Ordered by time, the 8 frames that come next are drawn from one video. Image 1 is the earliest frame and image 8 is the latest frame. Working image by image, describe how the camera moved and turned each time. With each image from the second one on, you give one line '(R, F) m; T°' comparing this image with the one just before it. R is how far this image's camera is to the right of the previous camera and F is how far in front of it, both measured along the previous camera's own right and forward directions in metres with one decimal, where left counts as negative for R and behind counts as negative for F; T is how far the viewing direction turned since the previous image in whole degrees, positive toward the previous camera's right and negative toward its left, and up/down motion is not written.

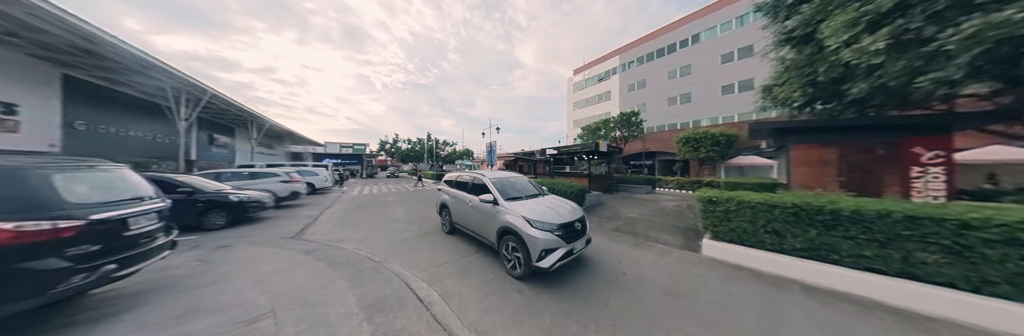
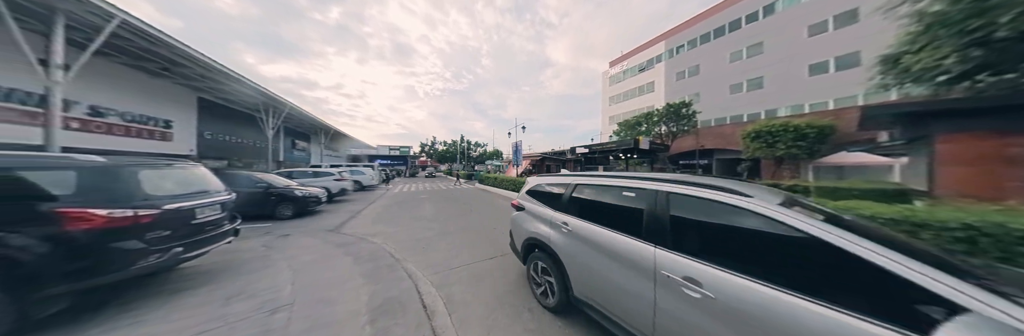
(+0.2, +0.4) m; -9°
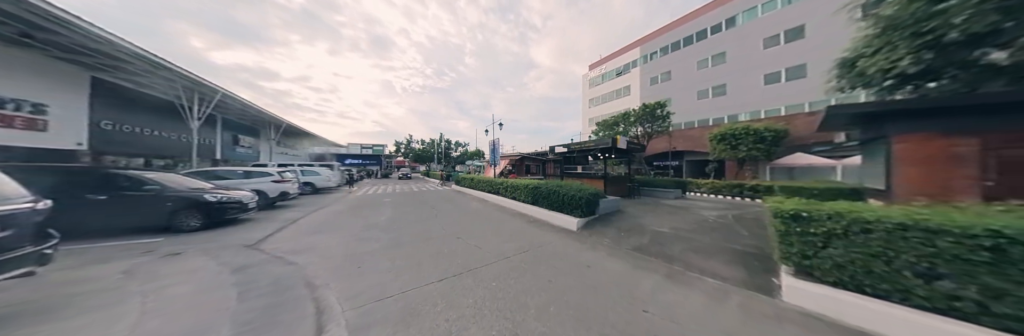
(+0.6, +0.8) m; +5°
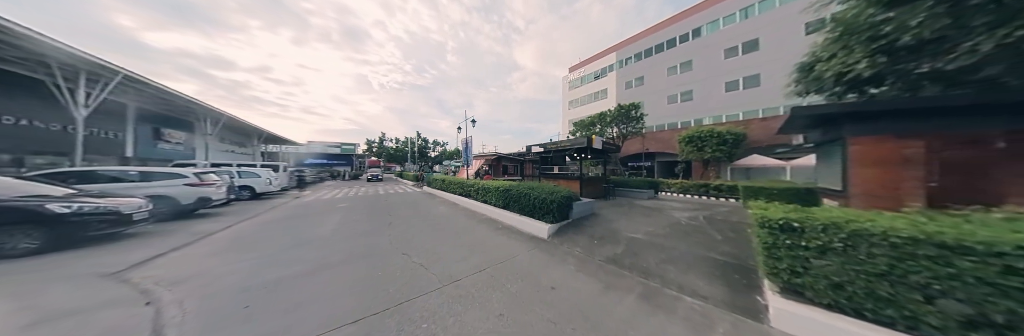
(+0.6, +0.8) m; +5°
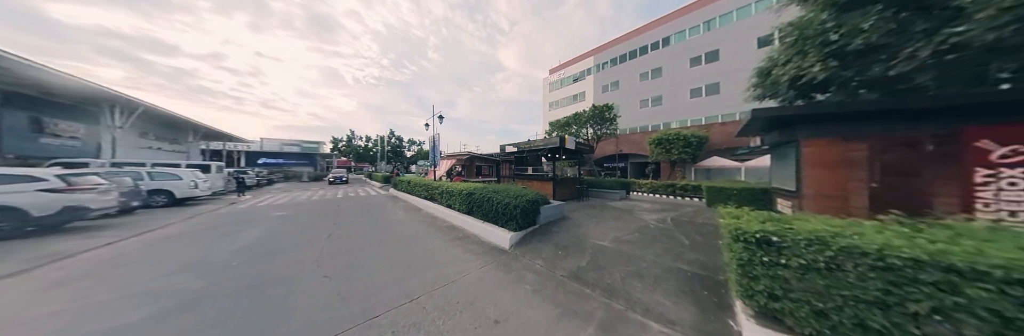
(+0.7, +0.6) m; +5°
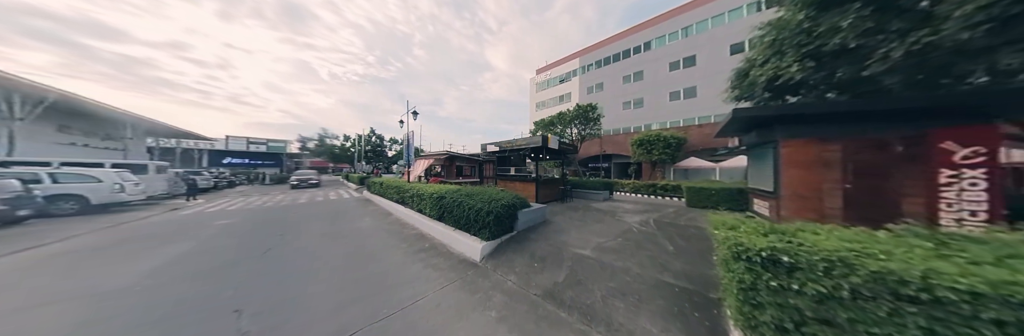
(+0.4, +0.5) m; +4°
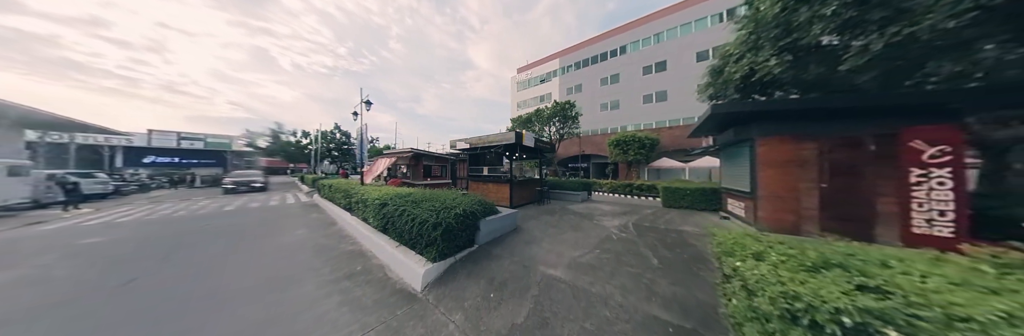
(+0.5, +0.8) m; +6°
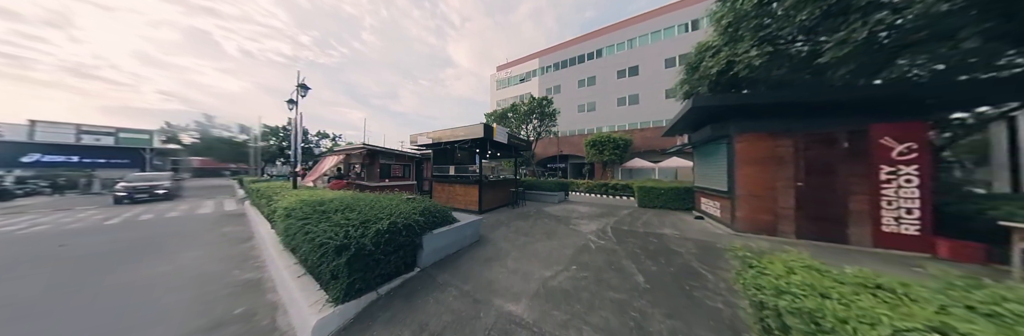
(+0.4, +0.8) m; +6°
